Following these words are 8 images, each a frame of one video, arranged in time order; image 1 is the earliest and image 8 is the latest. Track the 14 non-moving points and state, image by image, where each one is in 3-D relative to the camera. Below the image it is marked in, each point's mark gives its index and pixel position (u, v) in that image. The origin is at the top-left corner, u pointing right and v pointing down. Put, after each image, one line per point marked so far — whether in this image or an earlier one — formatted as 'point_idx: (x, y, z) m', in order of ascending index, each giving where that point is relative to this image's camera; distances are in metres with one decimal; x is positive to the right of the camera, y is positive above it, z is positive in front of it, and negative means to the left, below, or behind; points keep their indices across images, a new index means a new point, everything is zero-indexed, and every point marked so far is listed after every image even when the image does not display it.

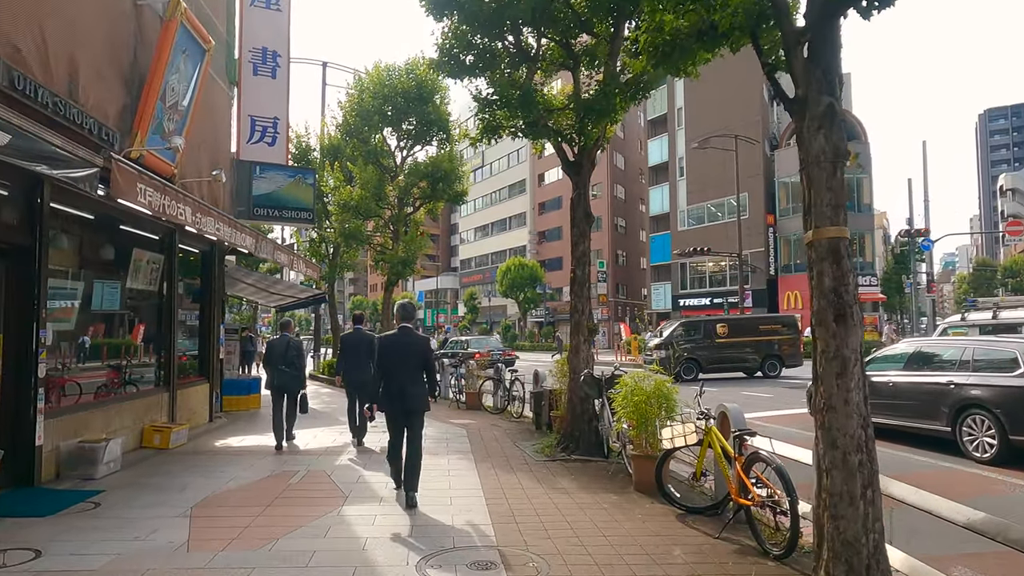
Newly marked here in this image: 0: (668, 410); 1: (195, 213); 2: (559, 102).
0: (+1.6, -1.3, +6.8) m
1: (-3.4, +0.8, +7.0) m
2: (+0.7, +2.8, +10.2) m
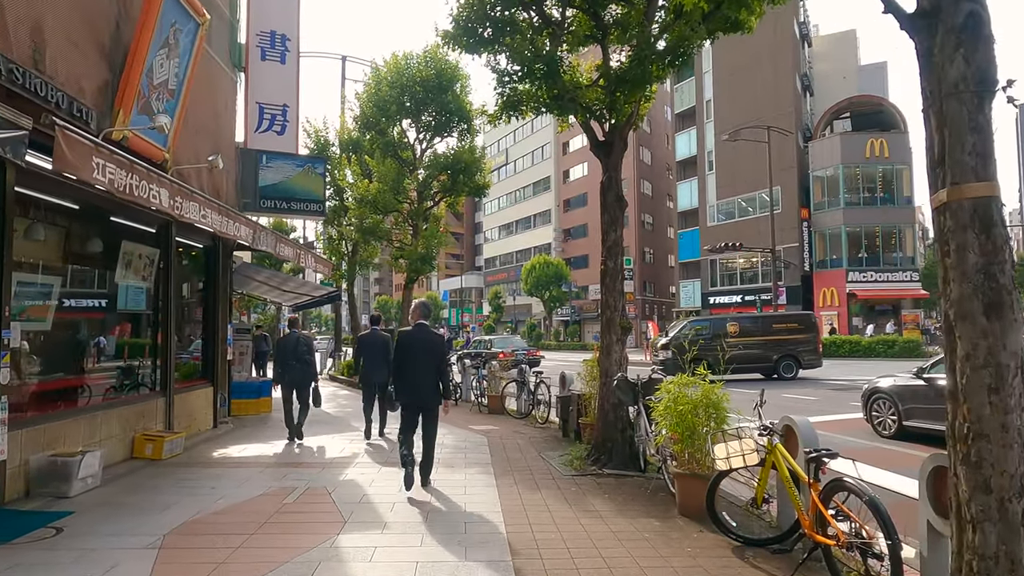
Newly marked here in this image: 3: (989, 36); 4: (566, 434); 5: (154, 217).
0: (+1.8, -1.2, +5.9) m
1: (-3.1, +0.8, +6.2) m
2: (+1.0, +2.9, +9.3) m
3: (+1.8, +1.0, +2.5) m
4: (+0.8, -2.3, +10.4) m
5: (-4.8, +0.9, +8.9) m
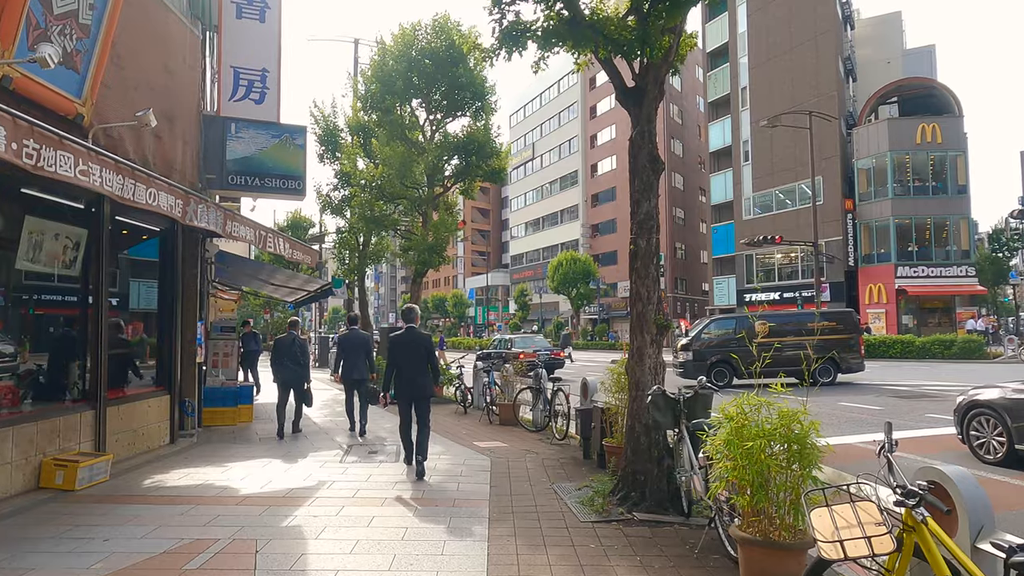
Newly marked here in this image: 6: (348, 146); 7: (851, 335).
0: (+1.7, -1.0, +3.9) m
1: (-3.2, +1.0, +4.5) m
2: (+1.1, +3.0, +7.4) m
3: (+1.6, +1.1, +0.6) m
4: (+0.9, -2.2, +8.5) m
5: (-4.7, +1.1, +7.3) m
6: (-4.8, +4.1, +19.7) m
7: (+9.7, -1.4, +19.2) m
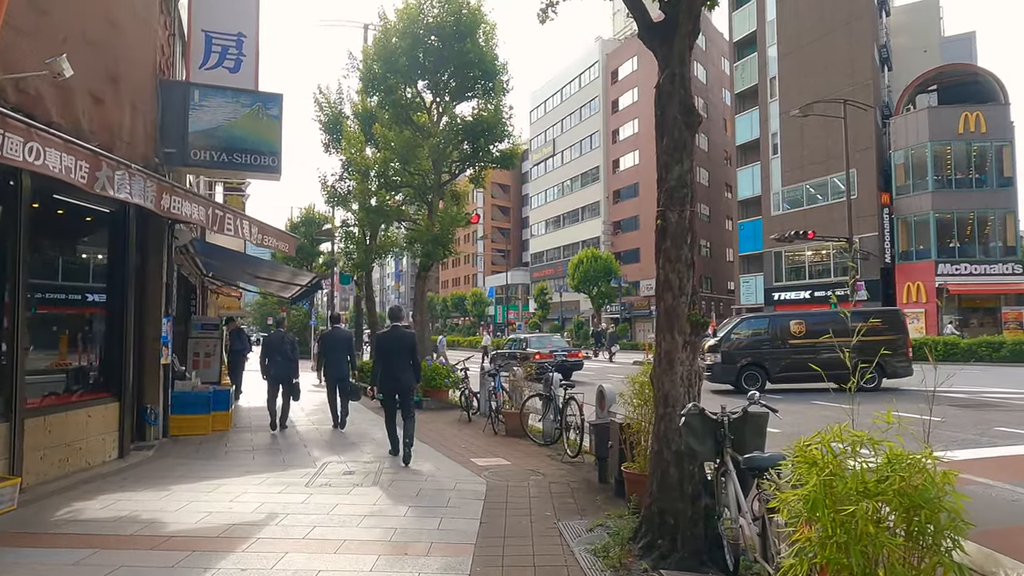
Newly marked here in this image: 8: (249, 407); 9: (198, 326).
0: (+1.6, -0.9, +2.5) m
1: (-3.3, +1.1, +3.2) m
2: (+1.1, +3.1, +6.0) m
3: (+1.3, +1.2, -0.8) m
4: (+1.0, -2.1, +7.1) m
5: (-4.7, +1.2, +6.1) m
6: (-4.4, +4.3, +18.5) m
7: (+10.0, -1.3, +17.5) m
8: (-5.3, -2.4, +13.4) m
9: (-5.8, -0.7, +12.3) m
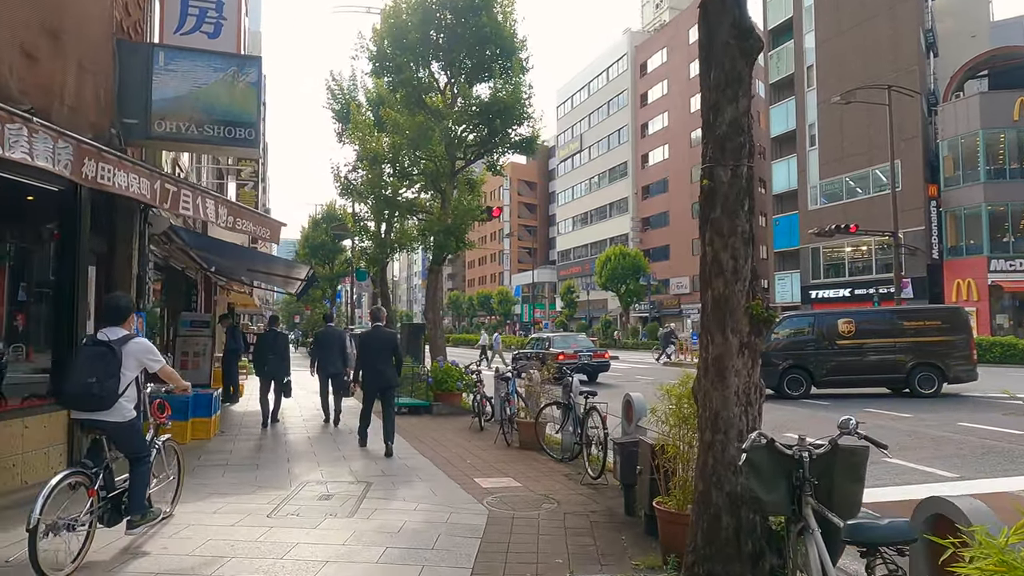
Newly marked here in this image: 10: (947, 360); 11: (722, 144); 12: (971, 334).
0: (+1.4, -0.9, +1.2) m
1: (-3.4, +1.2, +2.1) m
2: (+1.1, +3.2, +4.7) m
3: (+1.1, +1.3, -2.1) m
4: (+1.0, -2.0, +5.8) m
5: (-4.7, +1.3, +5.0) m
6: (-3.9, +4.4, +17.4) m
7: (+10.5, -1.2, +15.8) m
8: (-5.0, -2.3, +12.3) m
9: (-5.5, -0.6, +11.3) m
10: (+10.2, -1.7, +15.7) m
11: (+1.2, +0.8, +3.7) m
12: (+10.9, -1.1, +16.0) m
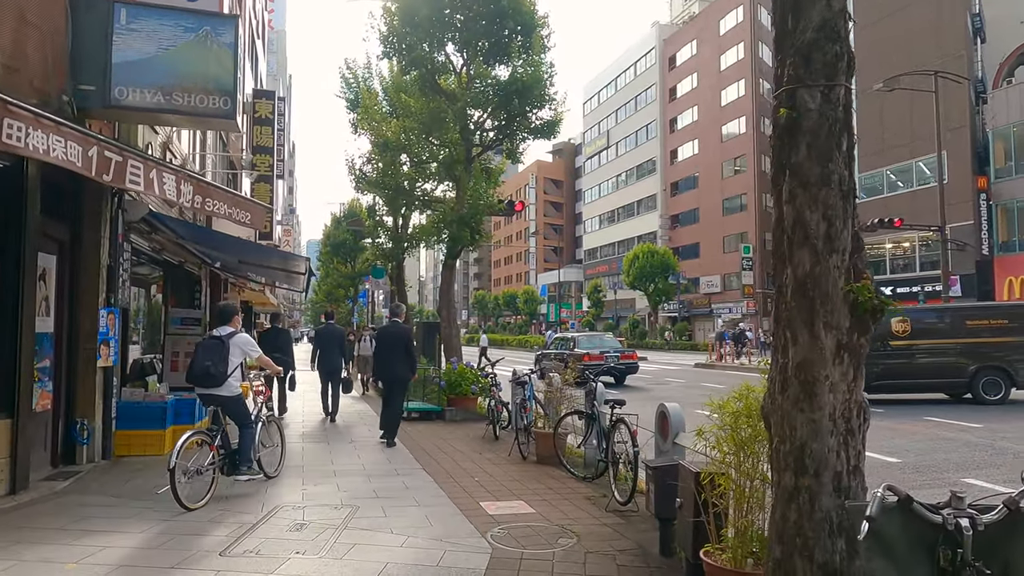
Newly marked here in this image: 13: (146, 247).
0: (+1.3, -0.8, 0.0) m
1: (-3.5, +1.3, +1.2) m
2: (+1.1, +3.3, +3.5) m
3: (+0.8, +1.3, -3.2) m
4: (+1.1, -1.9, +4.7) m
5: (-4.7, +1.4, +4.1) m
6: (-3.4, +4.5, +16.4) m
7: (+11.0, -1.1, +14.3) m
8: (-4.6, -2.2, +11.4) m
9: (-5.2, -0.5, +10.5) m
10: (+10.6, -1.6, +14.1) m
11: (+1.1, +0.9, +2.6) m
12: (+11.4, -1.0, +14.5) m
13: (-5.7, +0.6, +10.4) m
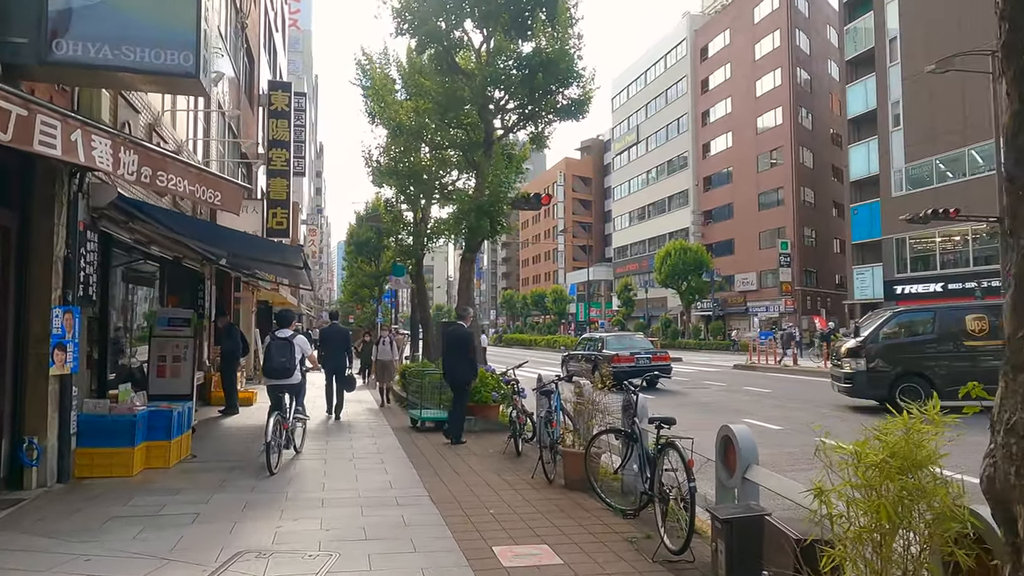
0: (+1.2, -0.7, -1.3) m
1: (-3.6, +1.3, +0.1) m
2: (+1.1, +3.4, +2.2) m
3: (+0.5, +1.4, -4.5) m
4: (+1.2, -1.8, +3.4) m
5: (-4.6, +1.4, +3.0) m
6: (-2.8, +4.5, +15.3) m
7: (+11.4, -0.9, +12.5) m
8: (-4.3, -2.2, +10.4) m
9: (-4.9, -0.5, +9.4) m
10: (+11.1, -1.4, +12.4) m
11: (+1.1, +1.0, +1.3) m
12: (+11.9, -0.9, +12.7) m
13: (-5.4, +0.7, +9.4) m
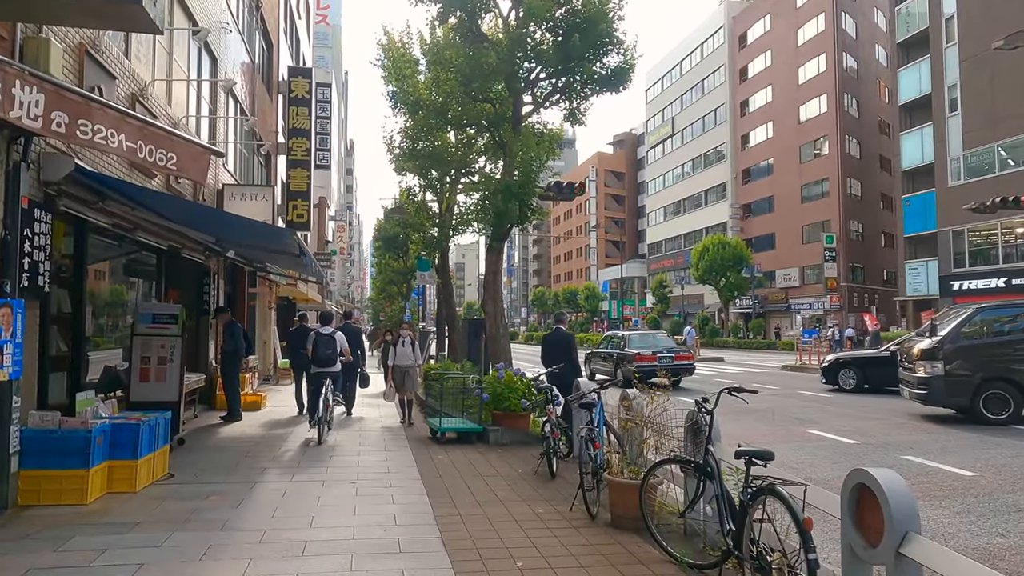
0: (+1.1, -0.6, -2.7) m
1: (-3.6, +1.4, -1.1) m
2: (+1.2, +3.5, +0.8) m
3: (+0.3, +1.5, -5.9) m
4: (+1.3, -1.7, +2.0) m
5: (-4.5, +1.5, +1.9) m
6: (-2.1, +4.6, +14.0) m
7: (+12.0, -0.8, +10.6) m
8: (-3.8, -2.1, +9.2) m
9: (-4.5, -0.4, +8.3) m
10: (+11.6, -1.3, +10.5) m
11: (+1.1, +1.1, -0.1) m
12: (+12.4, -0.7, +10.8) m
13: (-5.0, +0.8, +8.3) m
